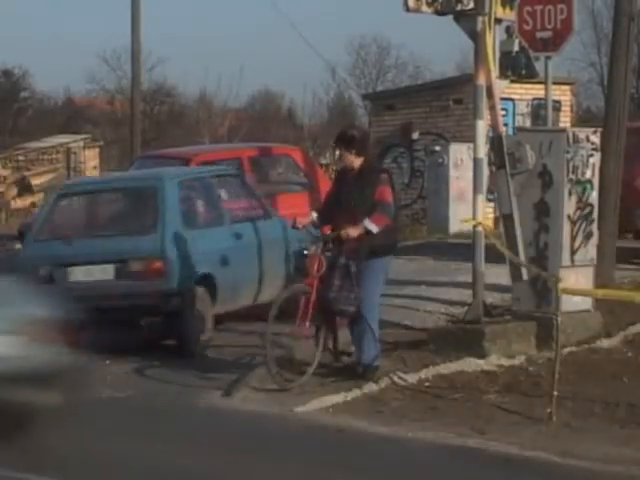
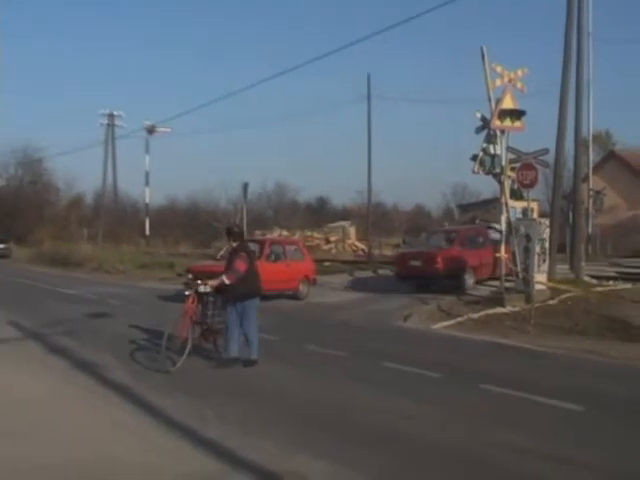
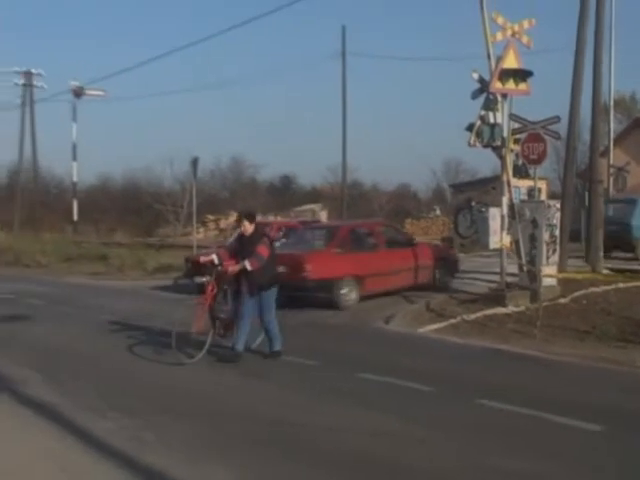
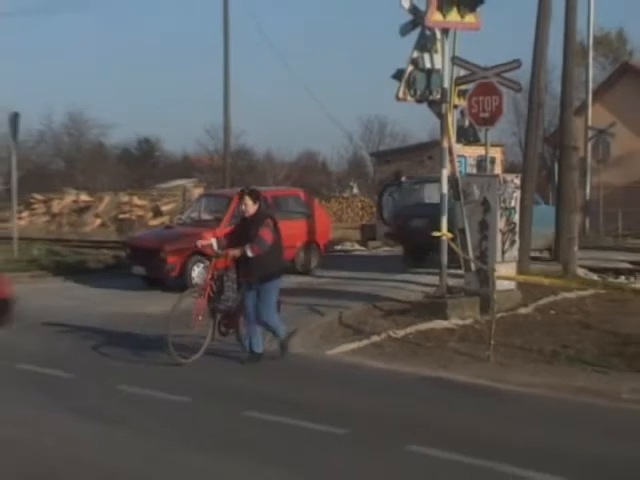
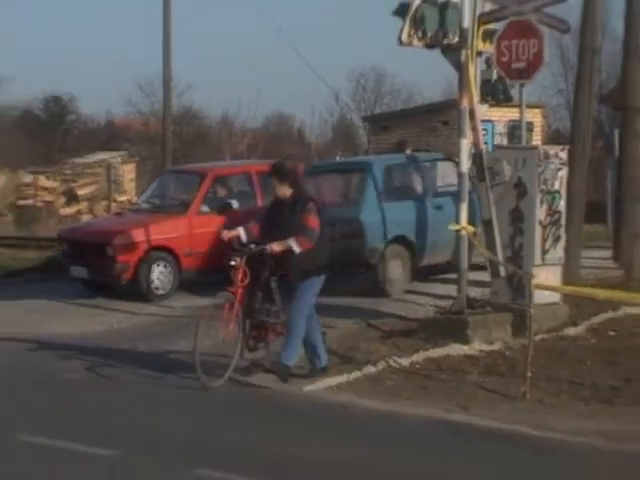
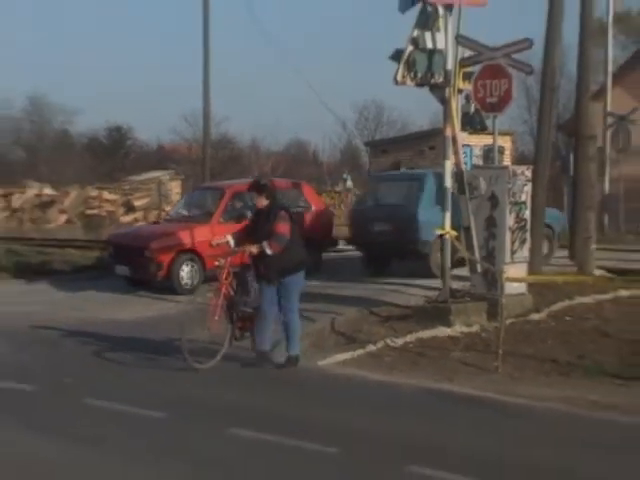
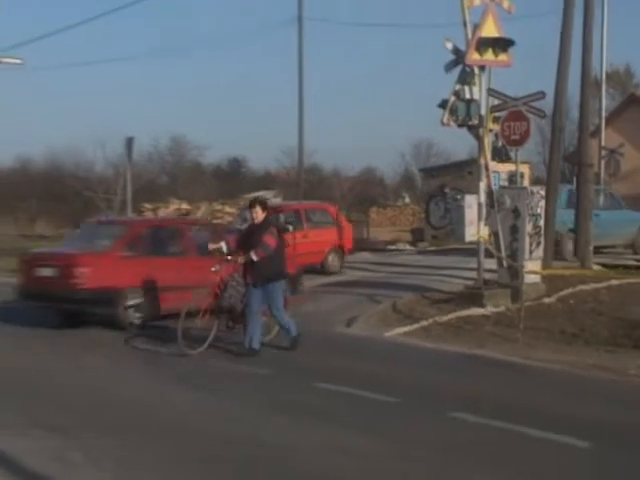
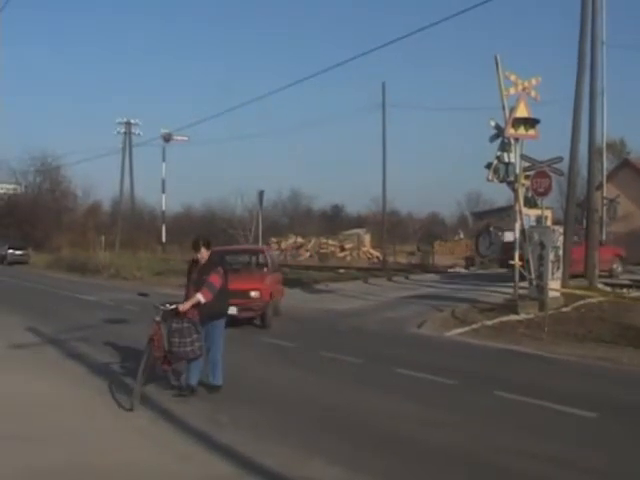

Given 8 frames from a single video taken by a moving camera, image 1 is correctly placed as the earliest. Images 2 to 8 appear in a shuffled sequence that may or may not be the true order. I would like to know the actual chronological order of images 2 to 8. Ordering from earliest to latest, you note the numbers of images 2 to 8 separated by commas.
5, 6, 4, 7, 3, 2, 8
